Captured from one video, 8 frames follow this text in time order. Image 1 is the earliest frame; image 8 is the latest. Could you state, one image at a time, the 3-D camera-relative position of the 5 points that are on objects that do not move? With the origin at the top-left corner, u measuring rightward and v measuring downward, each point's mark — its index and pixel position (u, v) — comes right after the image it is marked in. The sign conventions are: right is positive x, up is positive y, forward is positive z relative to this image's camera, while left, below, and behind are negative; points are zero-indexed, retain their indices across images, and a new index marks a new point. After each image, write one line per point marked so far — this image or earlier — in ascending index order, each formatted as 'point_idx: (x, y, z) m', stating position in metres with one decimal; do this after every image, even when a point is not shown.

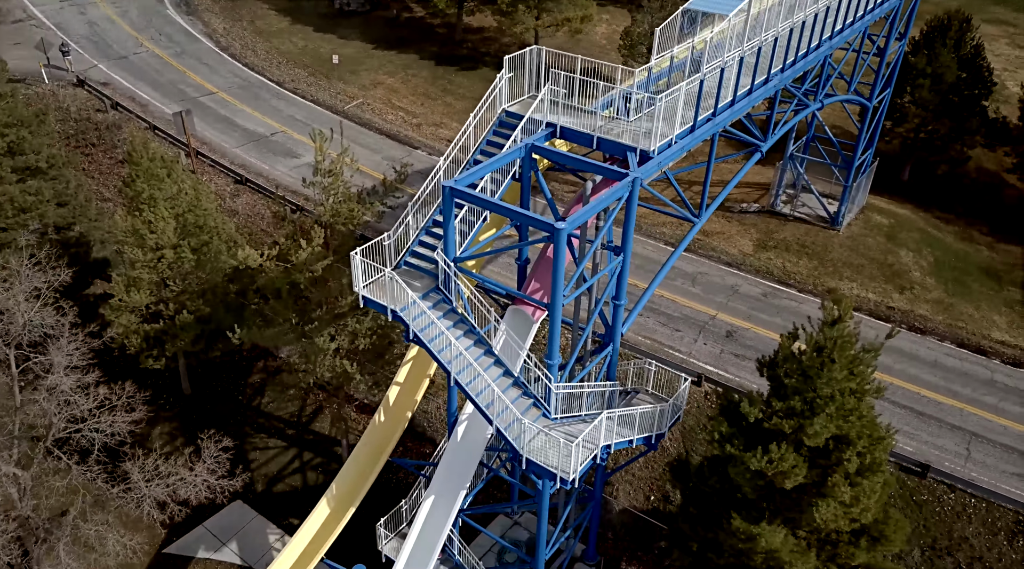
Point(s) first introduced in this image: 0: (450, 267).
0: (-1.3, +0.3, +19.2) m
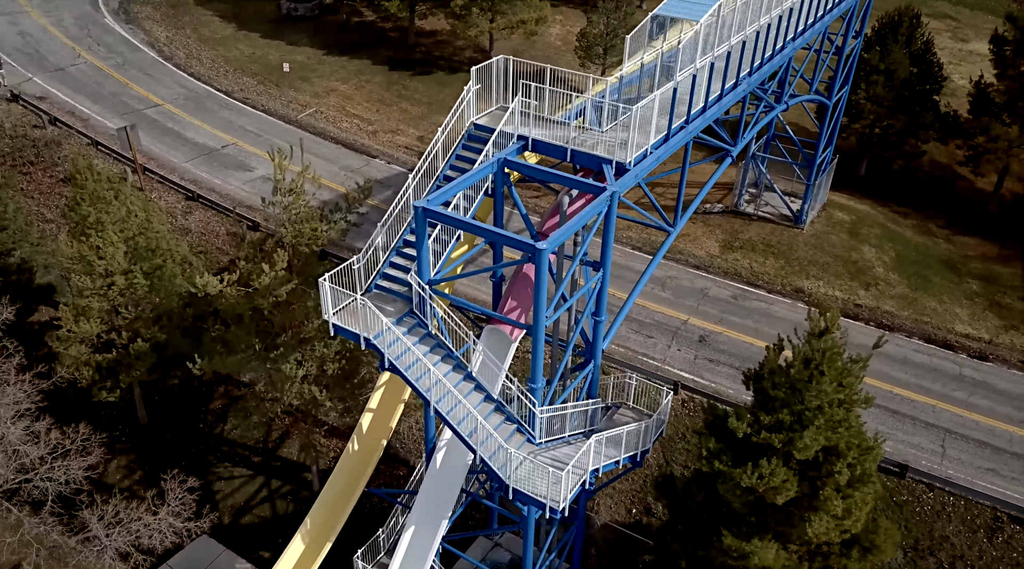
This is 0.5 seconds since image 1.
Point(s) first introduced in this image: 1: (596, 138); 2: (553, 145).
0: (-1.7, -0.1, +18.3) m
1: (+1.8, +3.1, +20.4) m
2: (+0.9, +2.9, +20.2) m
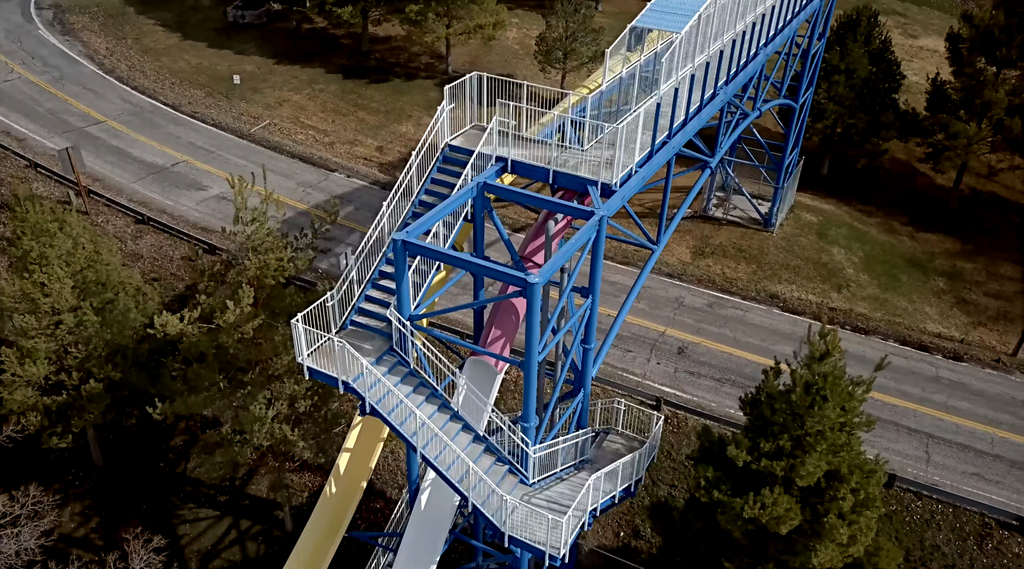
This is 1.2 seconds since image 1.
0: (-2.0, -0.8, +17.2) m
1: (+1.4, +2.6, +19.4) m
2: (+0.5, +2.4, +19.2) m
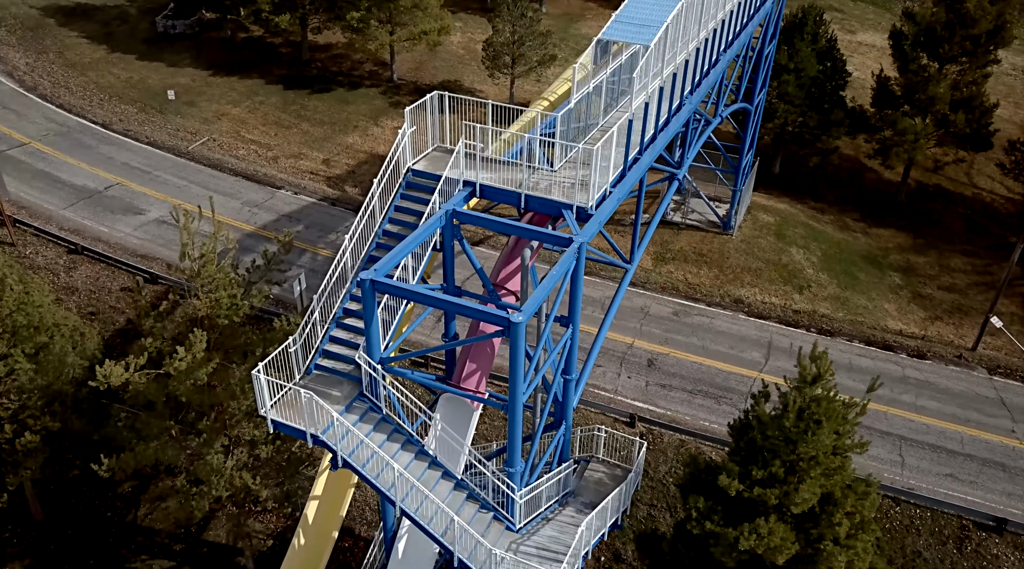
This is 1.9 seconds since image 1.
0: (-2.3, -1.4, +16.1) m
1: (+0.7, +2.0, +18.5) m
2: (-0.2, +1.8, +18.2) m
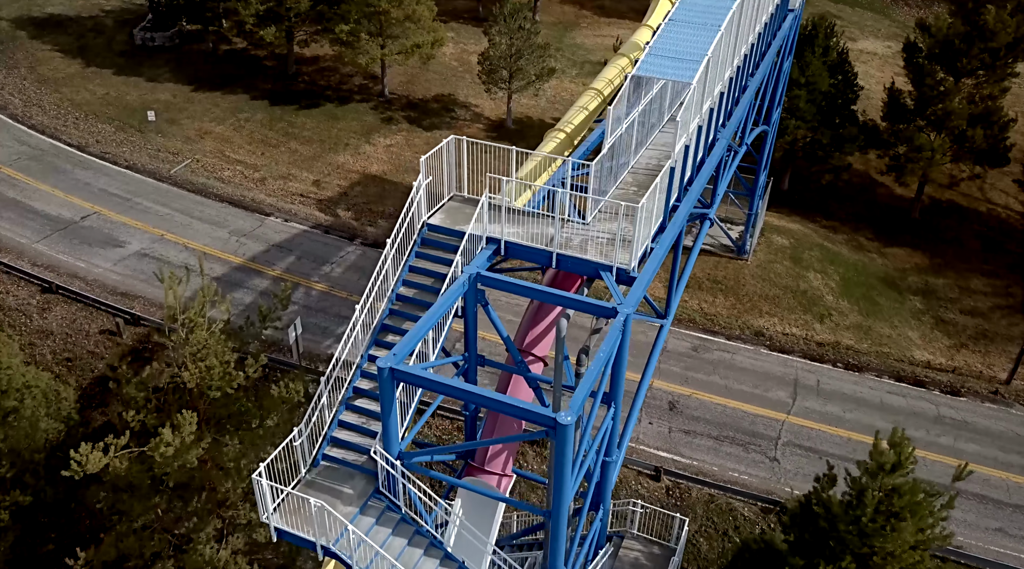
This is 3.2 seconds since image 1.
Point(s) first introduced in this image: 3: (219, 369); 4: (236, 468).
0: (-1.8, -2.6, +13.9) m
1: (+1.2, +0.9, +16.3) m
2: (+0.4, +0.6, +16.0) m
3: (-5.5, -1.5, +17.5) m
4: (-5.2, -3.4, +17.5) m
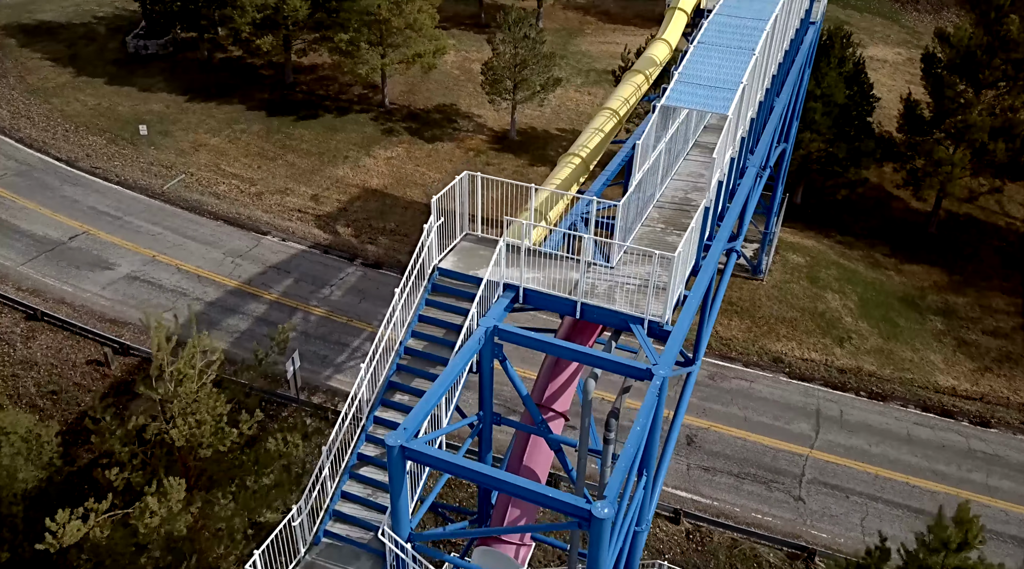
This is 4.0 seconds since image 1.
0: (-1.4, -3.4, +12.4) m
1: (+1.6, +0.1, +14.9) m
2: (+0.7, -0.2, +14.6) m
3: (-5.2, -2.3, +16.0) m
4: (-4.9, -4.2, +16.0) m
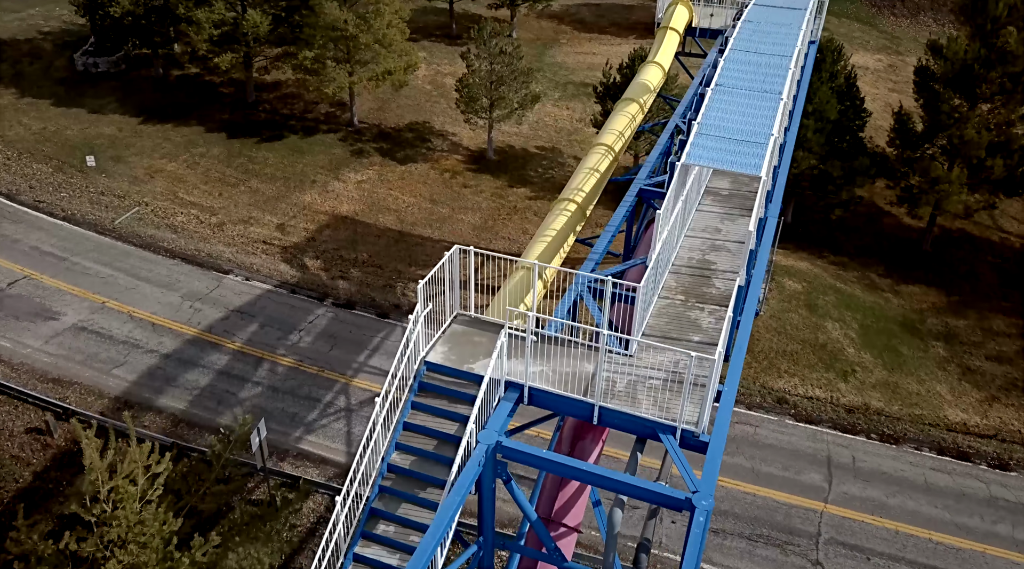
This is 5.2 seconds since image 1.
0: (-1.3, -4.7, +10.0) m
1: (+1.6, -1.2, +12.6) m
2: (+0.7, -1.5, +12.2) m
3: (-5.2, -3.7, +13.5) m
4: (-4.8, -5.5, +13.5) m
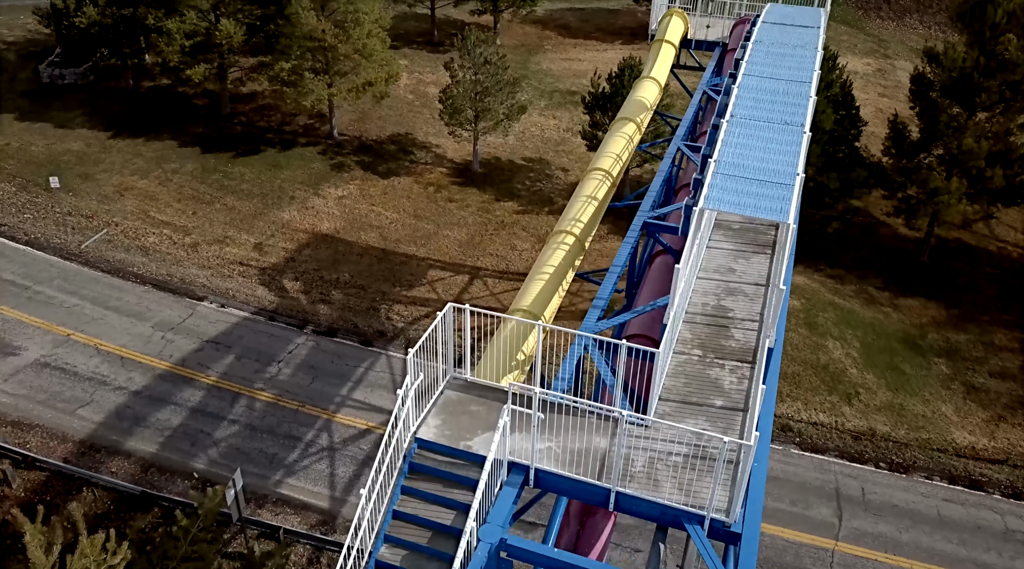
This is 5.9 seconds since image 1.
0: (-1.1, -5.5, +8.5) m
1: (+1.6, -1.9, +11.1) m
2: (+0.8, -2.2, +10.8) m
3: (-5.1, -4.5, +11.9) m
4: (-4.8, -6.4, +11.9) m
